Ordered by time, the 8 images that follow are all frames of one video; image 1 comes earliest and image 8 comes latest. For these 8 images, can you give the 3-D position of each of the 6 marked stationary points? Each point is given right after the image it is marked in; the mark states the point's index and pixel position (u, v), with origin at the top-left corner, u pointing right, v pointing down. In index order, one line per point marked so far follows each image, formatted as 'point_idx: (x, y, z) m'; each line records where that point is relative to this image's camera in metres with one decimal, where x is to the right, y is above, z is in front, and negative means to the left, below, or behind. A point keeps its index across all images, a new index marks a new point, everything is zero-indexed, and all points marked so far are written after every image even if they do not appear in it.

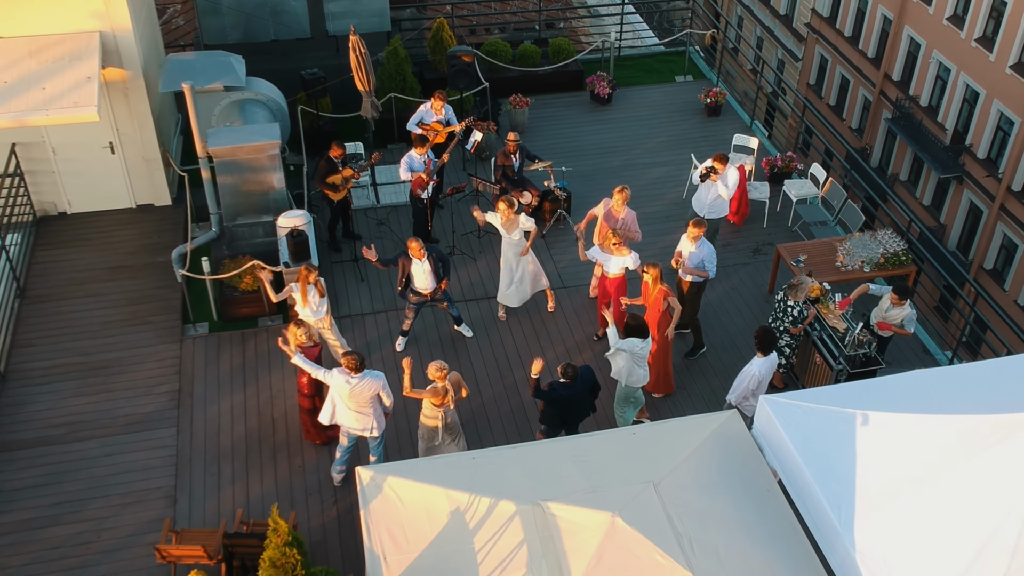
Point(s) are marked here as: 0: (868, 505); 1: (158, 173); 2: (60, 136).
0: (+1.8, -1.0, +6.2) m
1: (-3.5, +1.1, +12.2) m
2: (-4.3, +1.4, +11.7) m
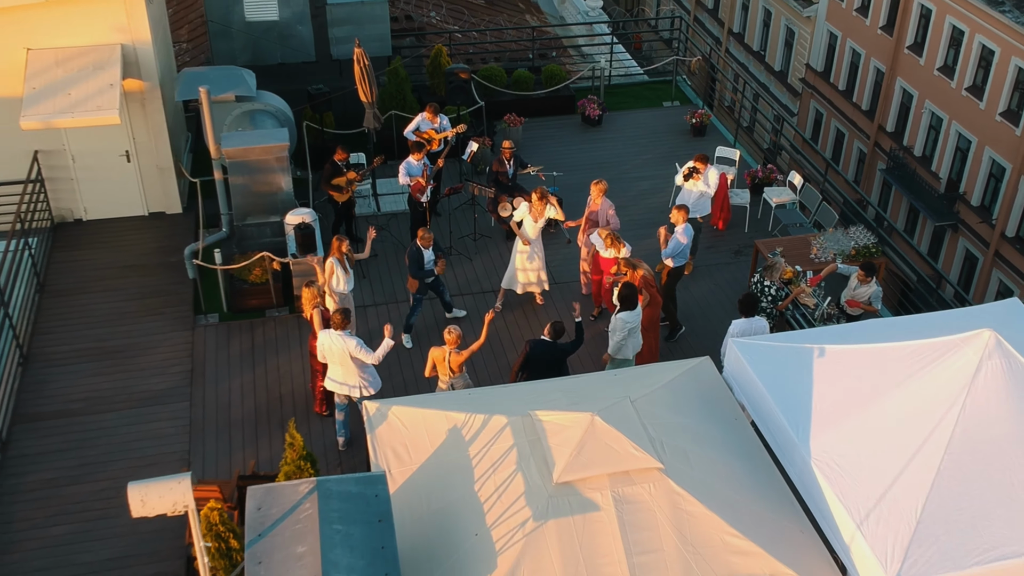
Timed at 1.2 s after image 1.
0: (+1.7, -0.7, +6.8) m
1: (-3.6, +1.1, +12.9) m
2: (-4.4, +1.4, +12.5) m
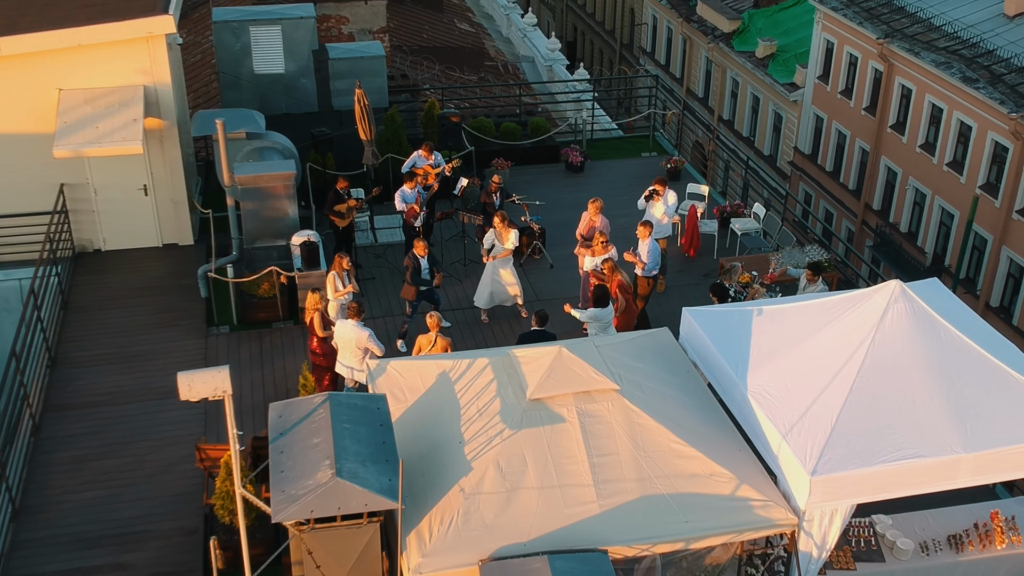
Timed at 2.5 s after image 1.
0: (+1.6, -0.4, +7.8) m
1: (-3.8, +0.8, +14.1) m
2: (-4.6, +1.2, +13.6) m
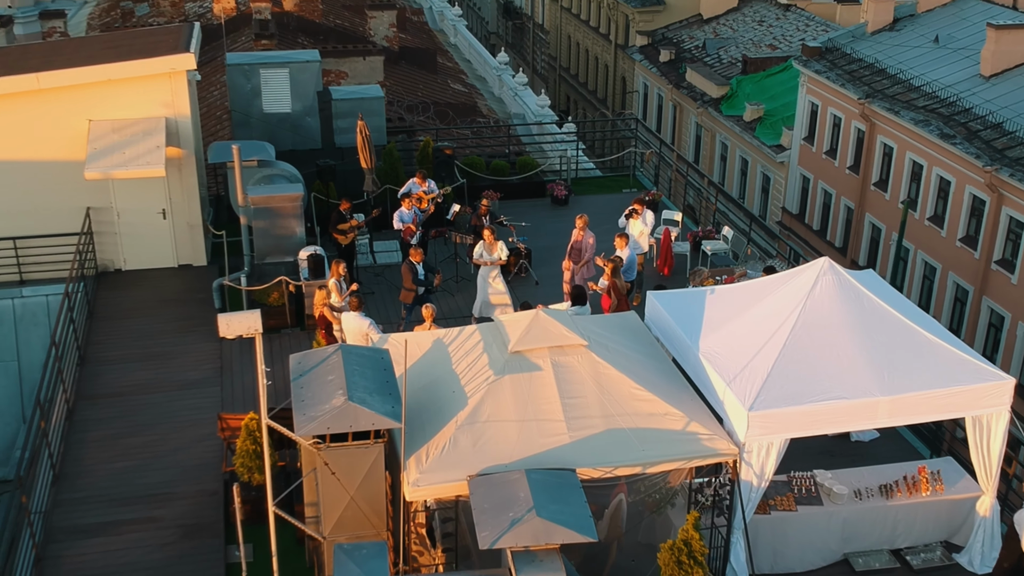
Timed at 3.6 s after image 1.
0: (+1.4, -0.3, +9.0) m
1: (-3.9, +0.6, +15.3) m
2: (-4.7, +1.0, +14.9) m
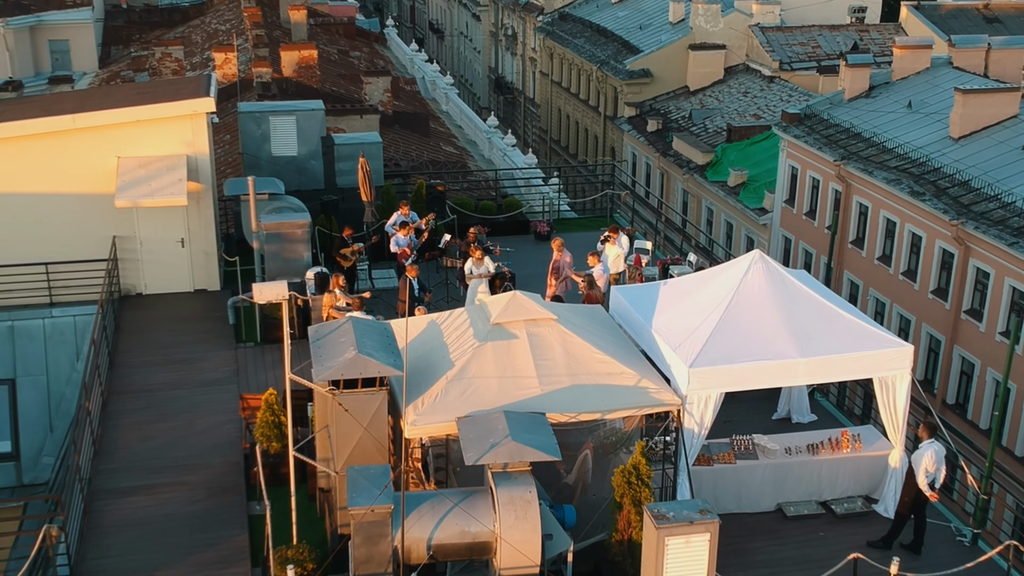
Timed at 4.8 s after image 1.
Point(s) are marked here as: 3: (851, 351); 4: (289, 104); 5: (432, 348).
0: (+1.3, -0.2, +10.7) m
1: (-4.1, +0.4, +16.9) m
2: (-4.9, +0.8, +16.5) m
3: (+2.9, -0.4, +11.5) m
4: (-3.7, +3.0, +20.0) m
5: (-0.7, -0.5, +10.0) m
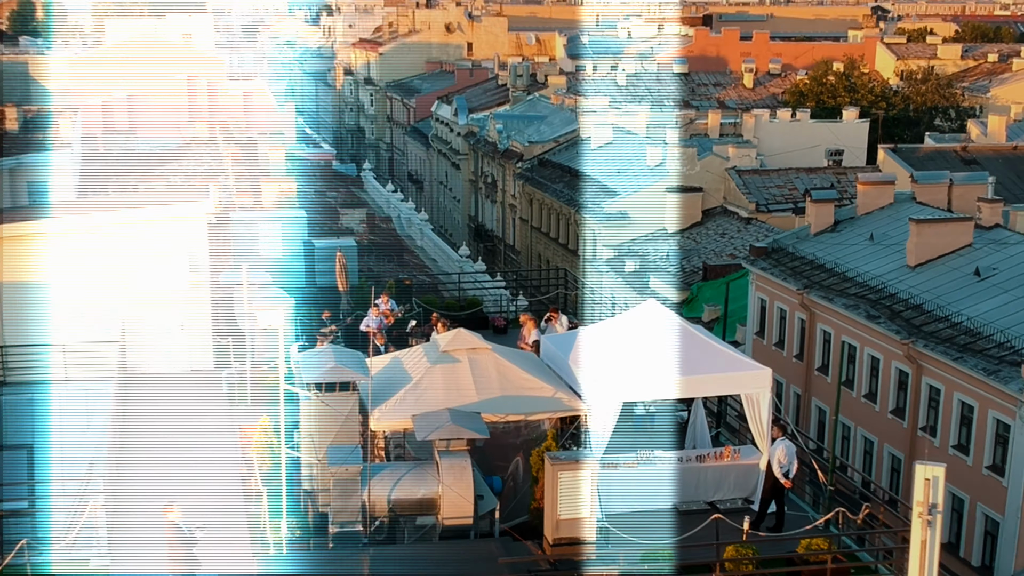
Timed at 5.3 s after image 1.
0: (+0.7, -0.6, +13.1) m
1: (-4.8, -0.9, +19.4) m
2: (-5.6, -0.4, +19.0) m
3: (+2.3, -1.0, +13.9) m
4: (-4.4, +1.4, +22.7) m
5: (-1.3, -0.9, +12.4) m
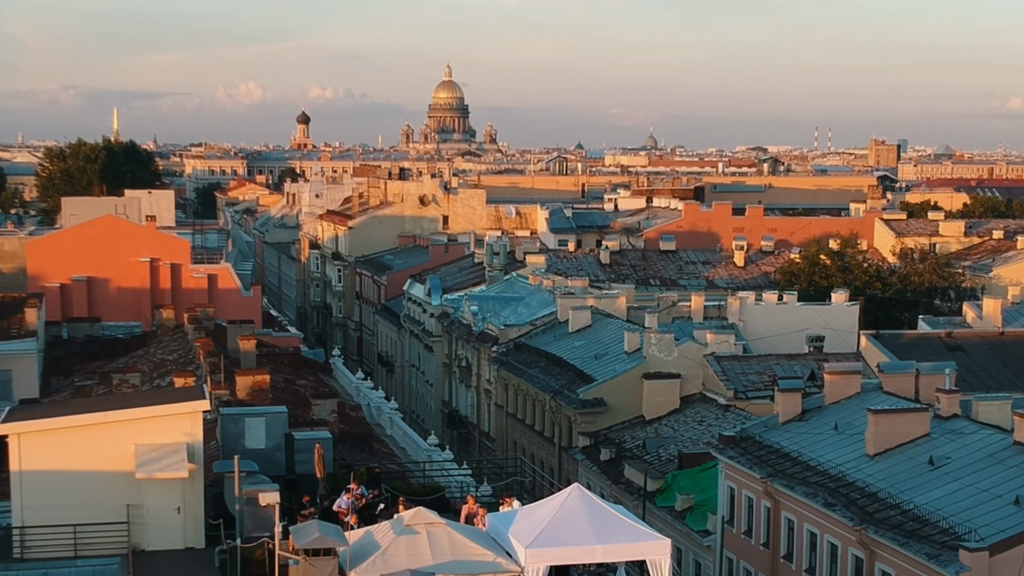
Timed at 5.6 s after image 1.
0: (0.0, -3.0, +16.0) m
1: (-5.5, -4.2, +22.0) m
2: (-6.3, -3.7, +21.7) m
3: (+1.7, -3.5, +16.8) m
4: (-5.2, -2.5, +25.7) m
5: (-1.9, -3.2, +15.2) m
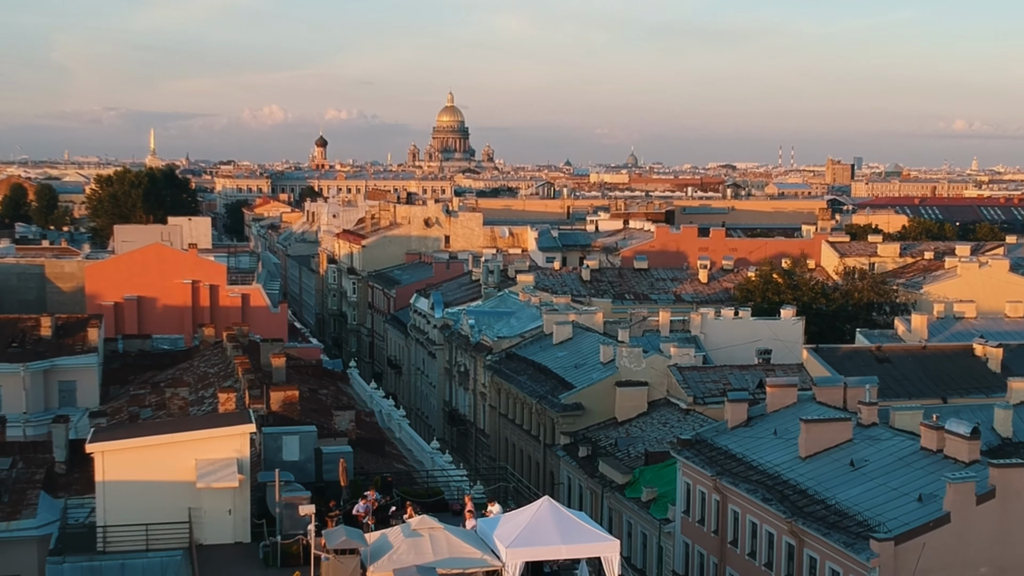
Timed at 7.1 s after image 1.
0: (-0.3, -4.2, +21.8) m
1: (-6.0, -5.3, +27.8) m
2: (-6.8, -4.8, +27.5) m
3: (+1.3, -4.7, +22.6) m
4: (-5.7, -3.5, +31.5) m
5: (-2.2, -4.4, +21.0) m
